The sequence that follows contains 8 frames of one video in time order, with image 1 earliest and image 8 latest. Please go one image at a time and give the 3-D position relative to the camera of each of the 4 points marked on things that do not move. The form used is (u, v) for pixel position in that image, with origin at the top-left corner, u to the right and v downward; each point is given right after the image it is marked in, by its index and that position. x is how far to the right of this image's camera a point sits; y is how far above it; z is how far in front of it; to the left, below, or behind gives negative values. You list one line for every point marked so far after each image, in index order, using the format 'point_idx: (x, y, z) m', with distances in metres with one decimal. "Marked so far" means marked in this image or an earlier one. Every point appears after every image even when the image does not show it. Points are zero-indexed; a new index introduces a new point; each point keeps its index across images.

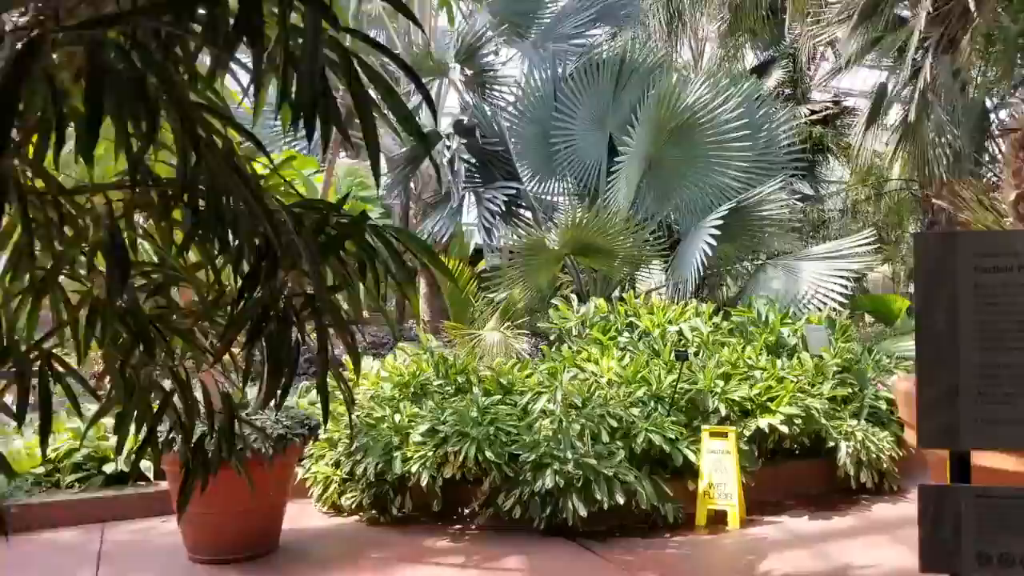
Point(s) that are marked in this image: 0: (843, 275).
0: (+2.3, +0.1, +5.6) m
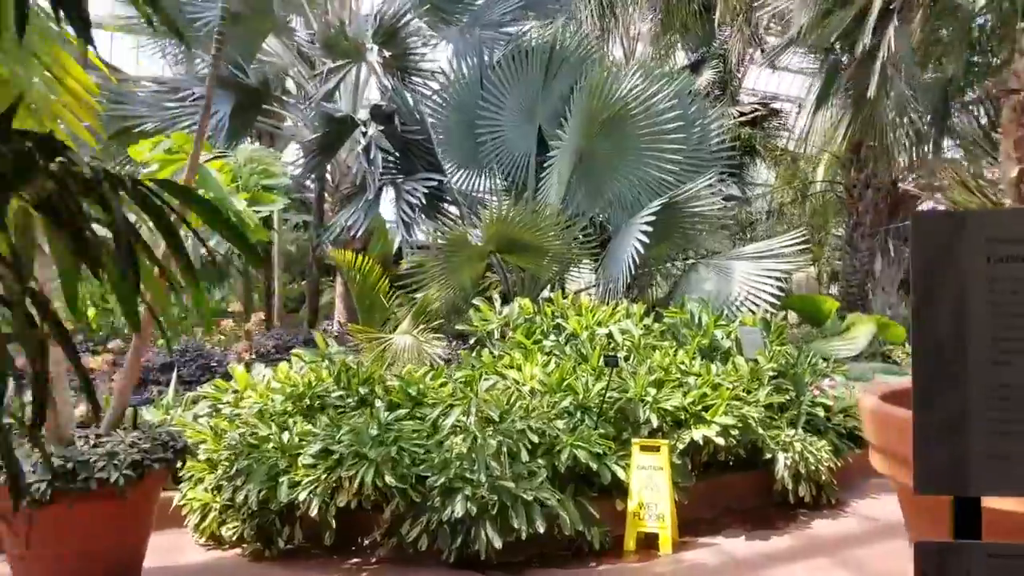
0: (+1.8, +0.1, +5.4) m
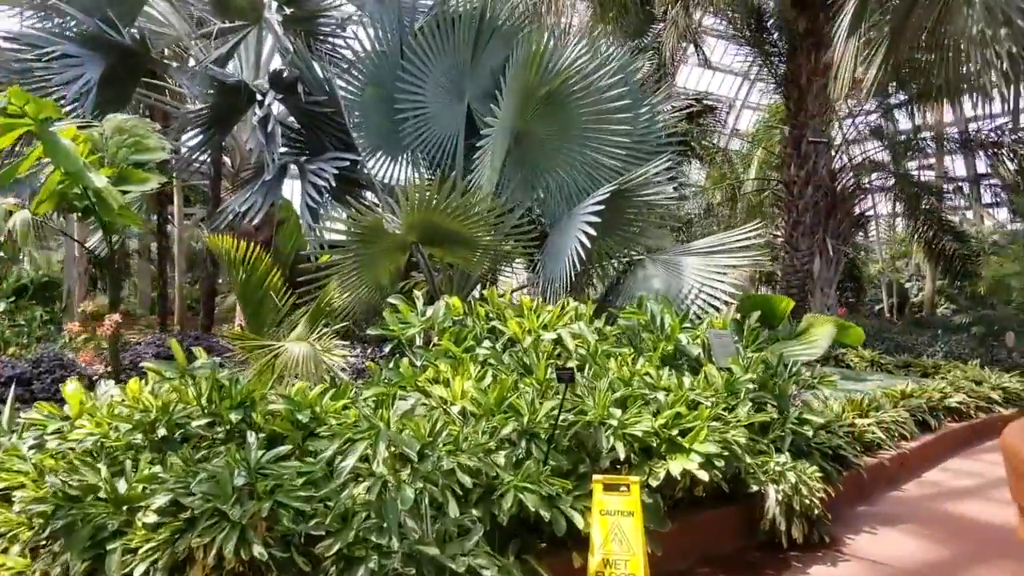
0: (+1.3, +0.1, +4.8) m
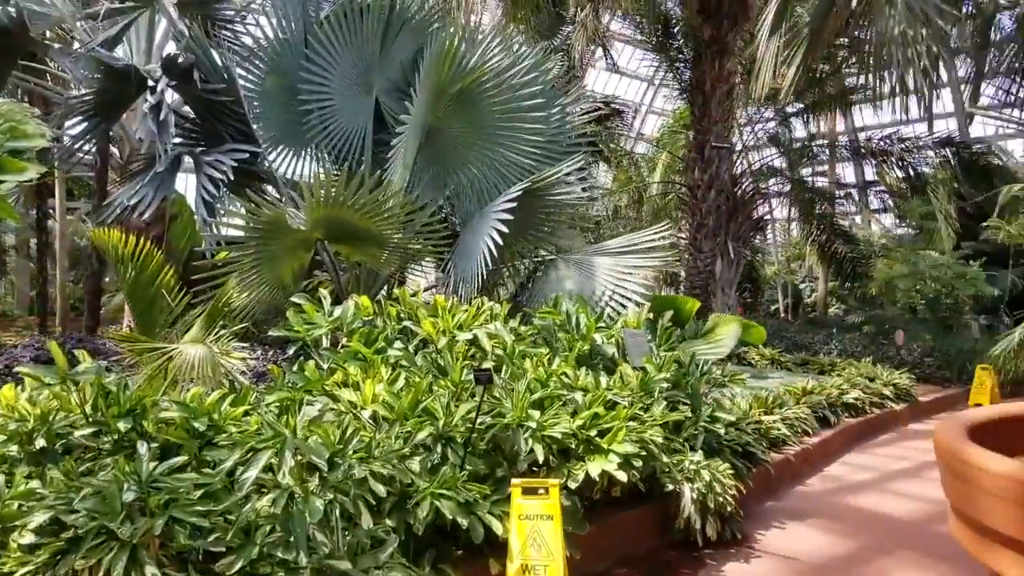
0: (+0.8, +0.1, +4.8) m
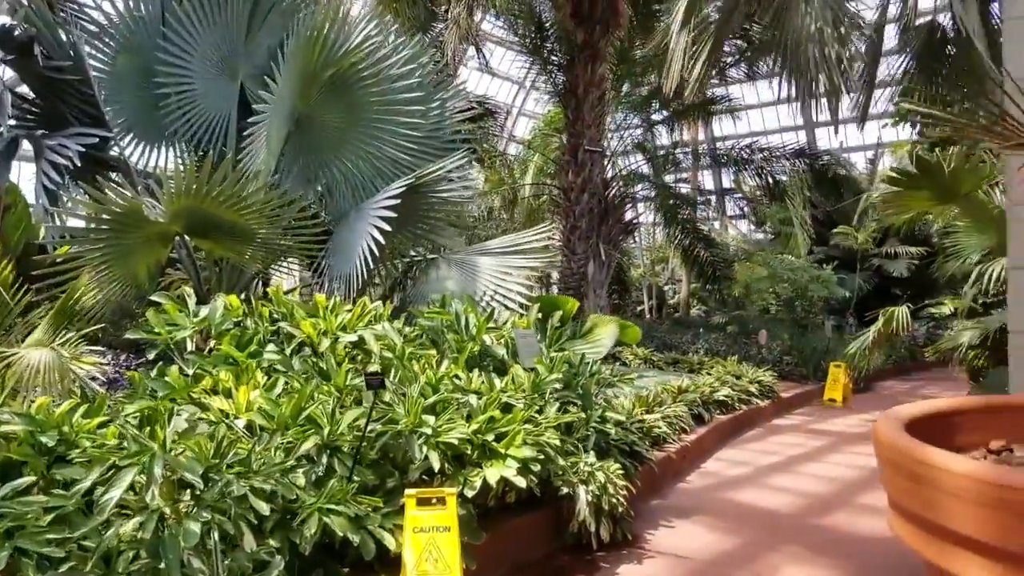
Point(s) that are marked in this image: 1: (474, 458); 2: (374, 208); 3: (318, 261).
0: (0.0, +0.1, +4.8) m
1: (-0.1, -0.5, +2.5) m
2: (-0.8, +0.5, +4.5) m
3: (-1.1, +0.2, +4.7) m
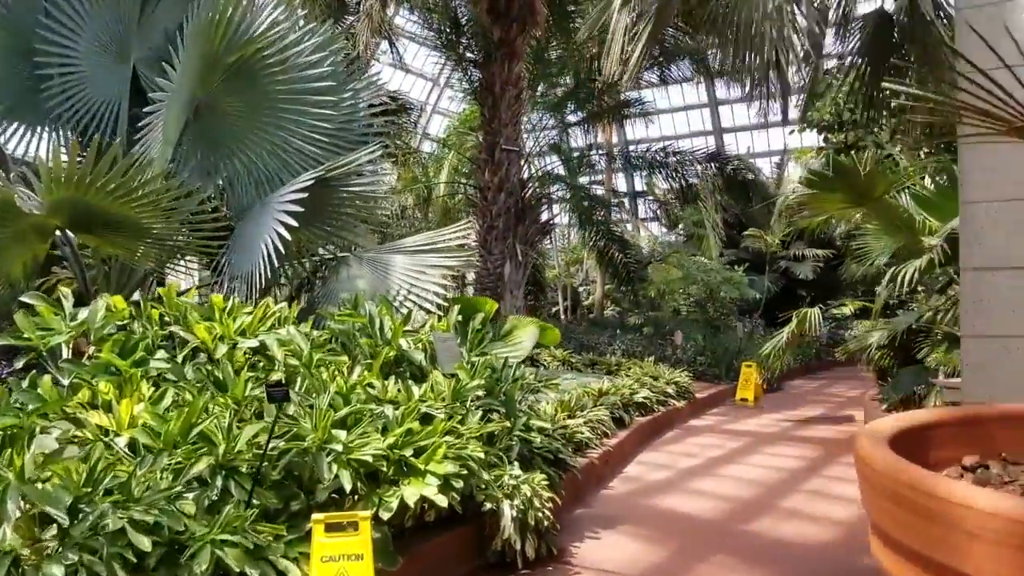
0: (-0.4, +0.1, +4.6) m
1: (-0.3, -0.5, +2.2) m
2: (-1.2, +0.5, +4.2) m
3: (-1.6, +0.2, +4.3) m
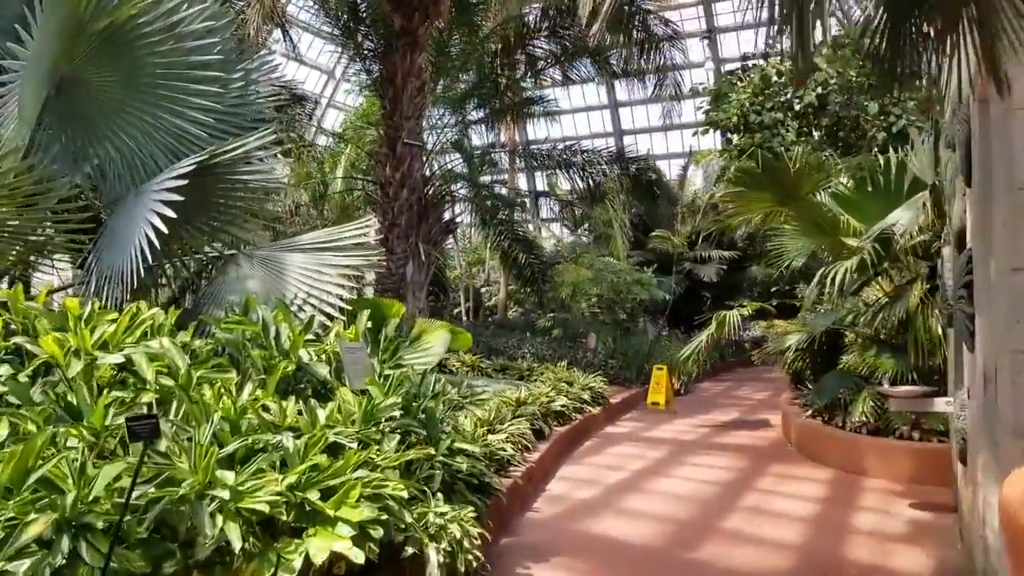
0: (-0.9, +0.1, +4.1) m
1: (-0.5, -0.5, +1.8) m
2: (-1.7, +0.4, +3.6) m
3: (-2.0, +0.2, +3.7) m
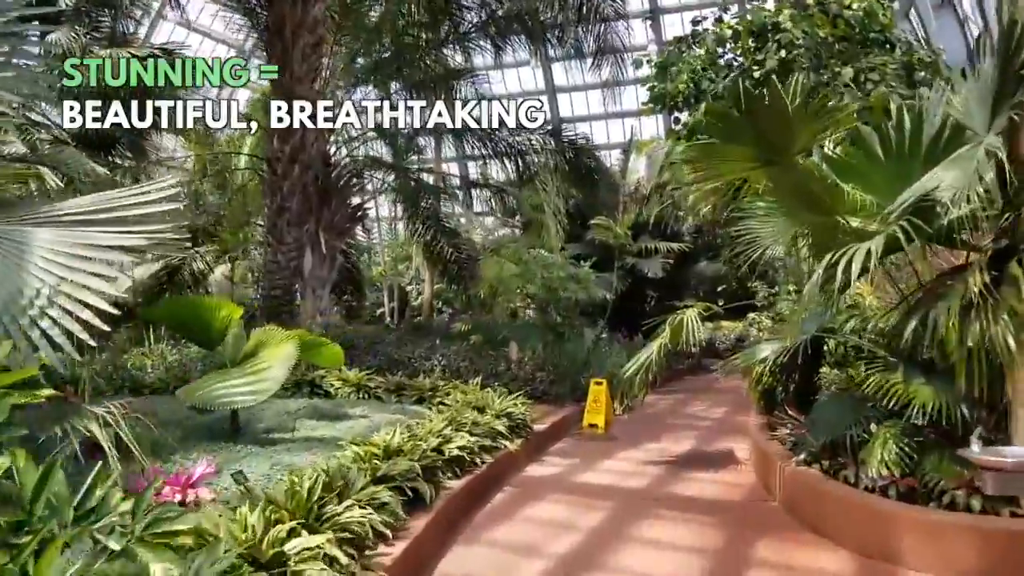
0: (-1.4, +0.1, +2.6) m
1: (-0.8, -0.5, +0.3) m
2: (-2.1, +0.5, +2.0) m
3: (-2.5, +0.2, +2.1) m
